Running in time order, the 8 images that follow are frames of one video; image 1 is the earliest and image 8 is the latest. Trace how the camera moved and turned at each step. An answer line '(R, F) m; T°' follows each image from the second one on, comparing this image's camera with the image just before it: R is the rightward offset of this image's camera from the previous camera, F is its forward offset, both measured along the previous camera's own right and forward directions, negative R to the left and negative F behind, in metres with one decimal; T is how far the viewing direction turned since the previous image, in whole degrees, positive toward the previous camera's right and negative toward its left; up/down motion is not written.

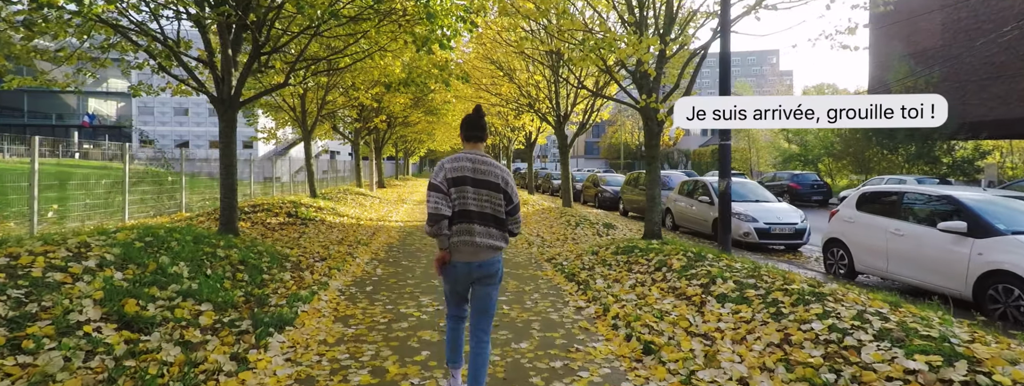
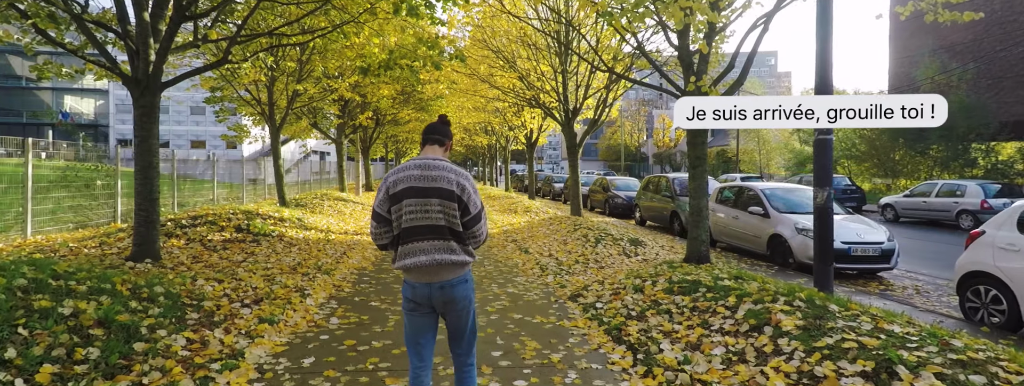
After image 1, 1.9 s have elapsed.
(-0.2, +2.3) m; +1°
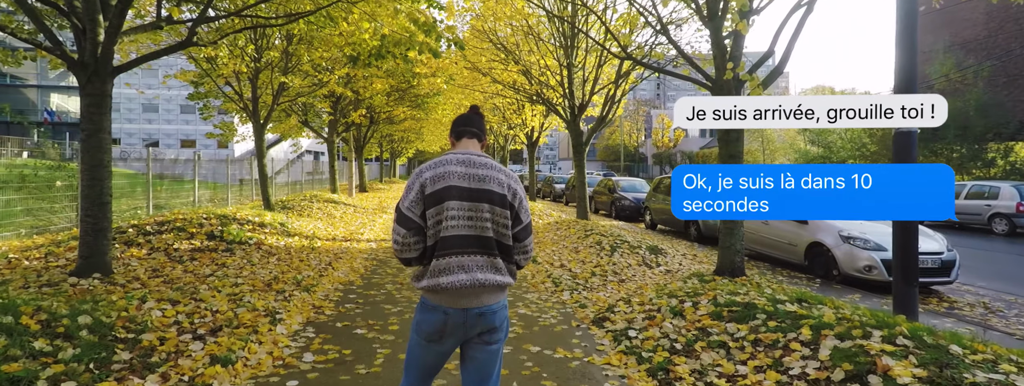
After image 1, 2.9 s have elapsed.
(-0.1, +1.0) m; 0°
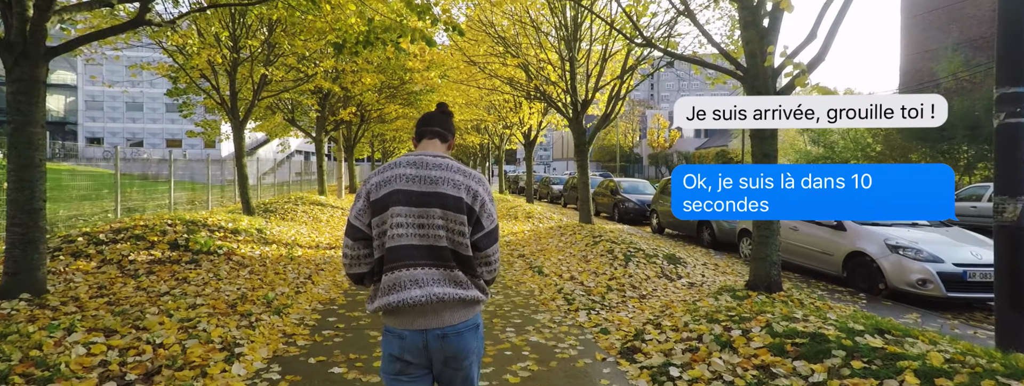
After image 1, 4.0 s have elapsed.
(-0.1, +0.9) m; +1°
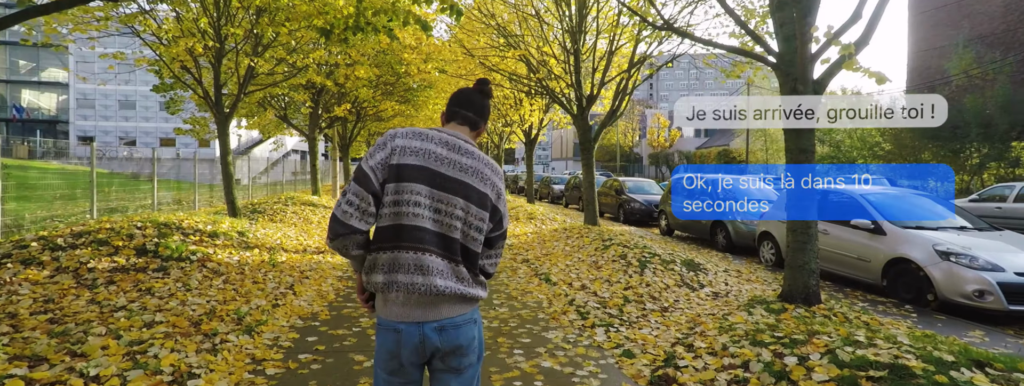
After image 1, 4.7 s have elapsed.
(-0.1, +0.7) m; 0°
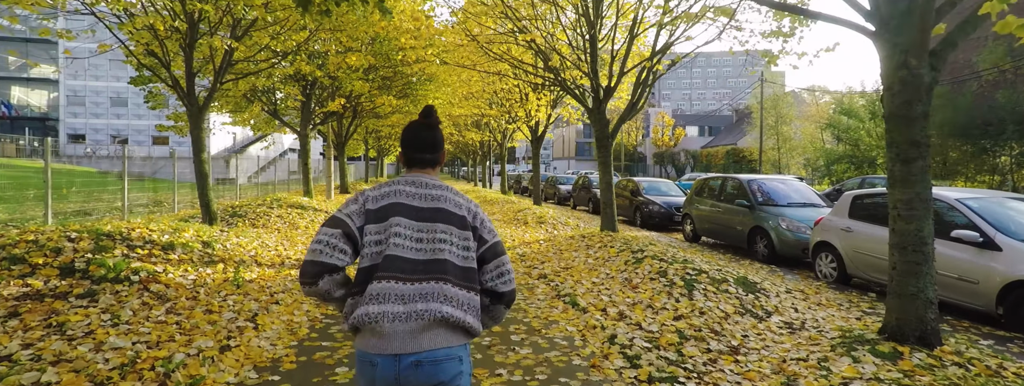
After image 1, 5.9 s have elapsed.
(-0.2, +1.3) m; 0°
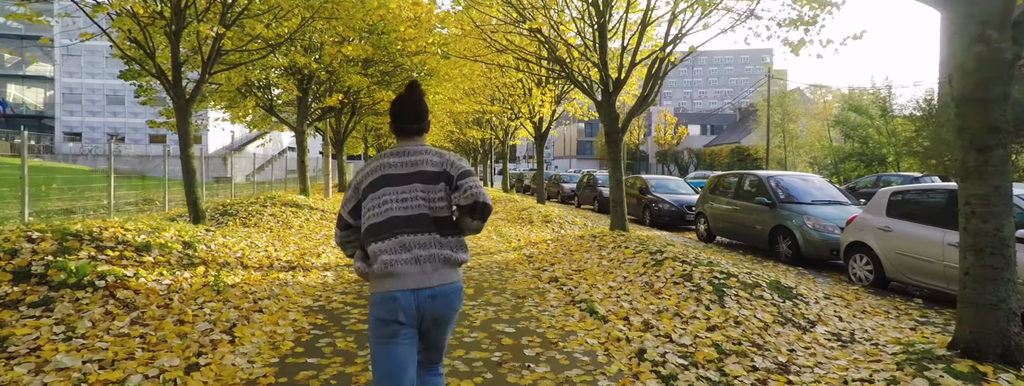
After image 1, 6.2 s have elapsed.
(-0.1, +0.6) m; 0°
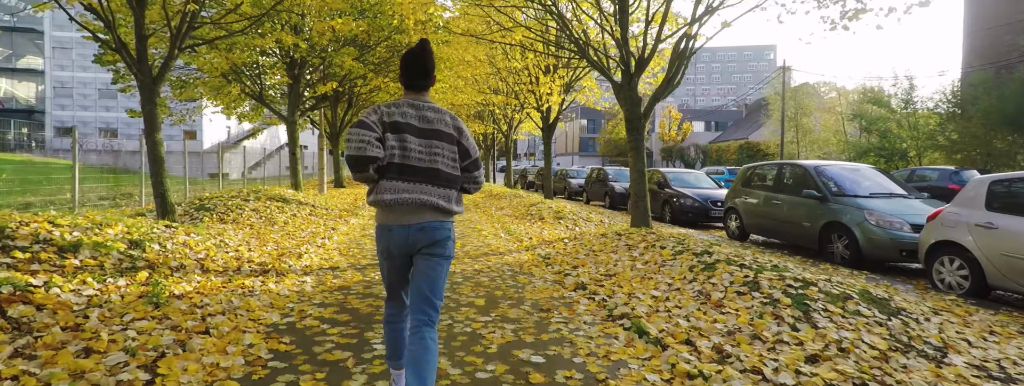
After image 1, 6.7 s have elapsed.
(-0.2, +1.2) m; 0°
